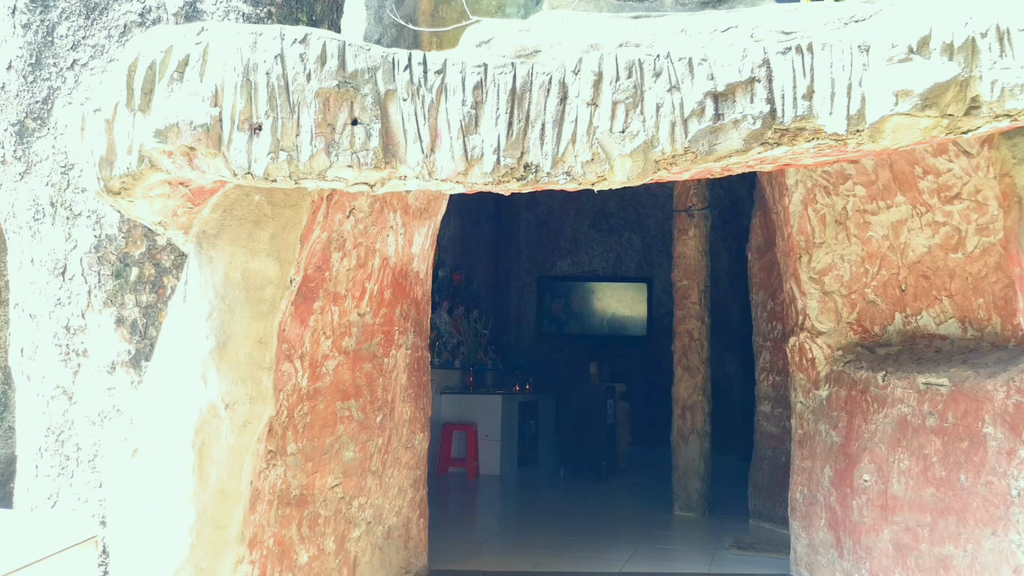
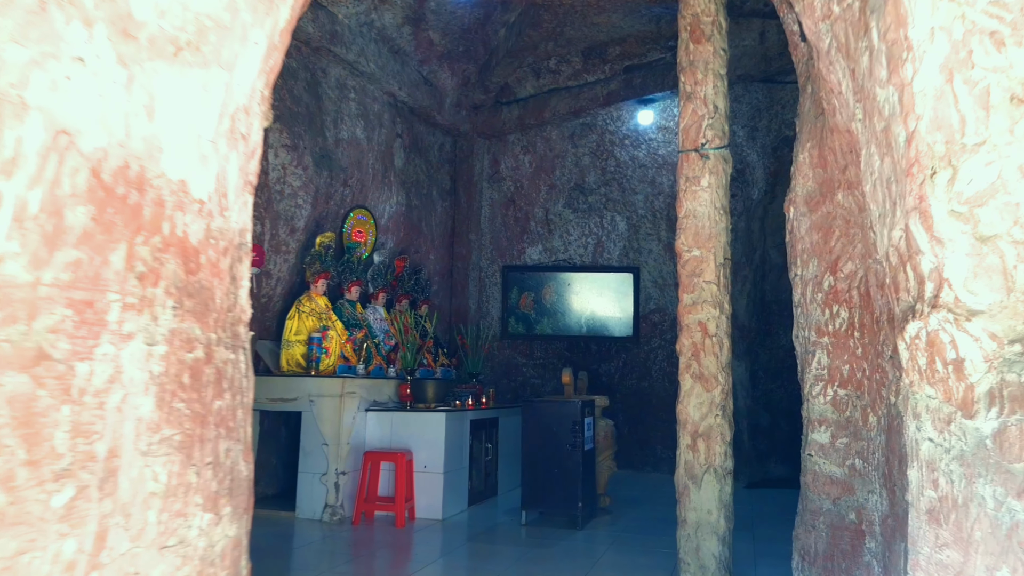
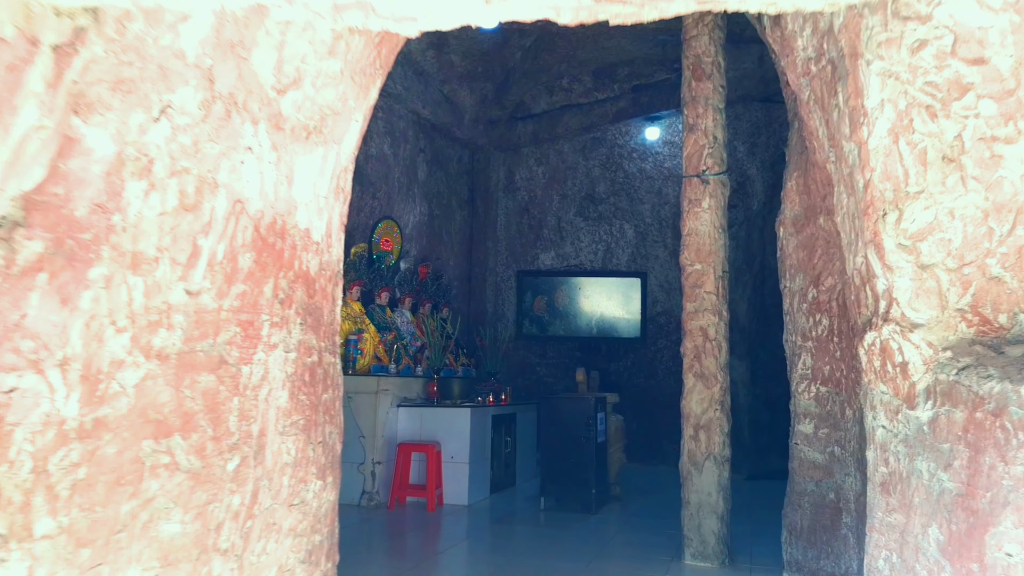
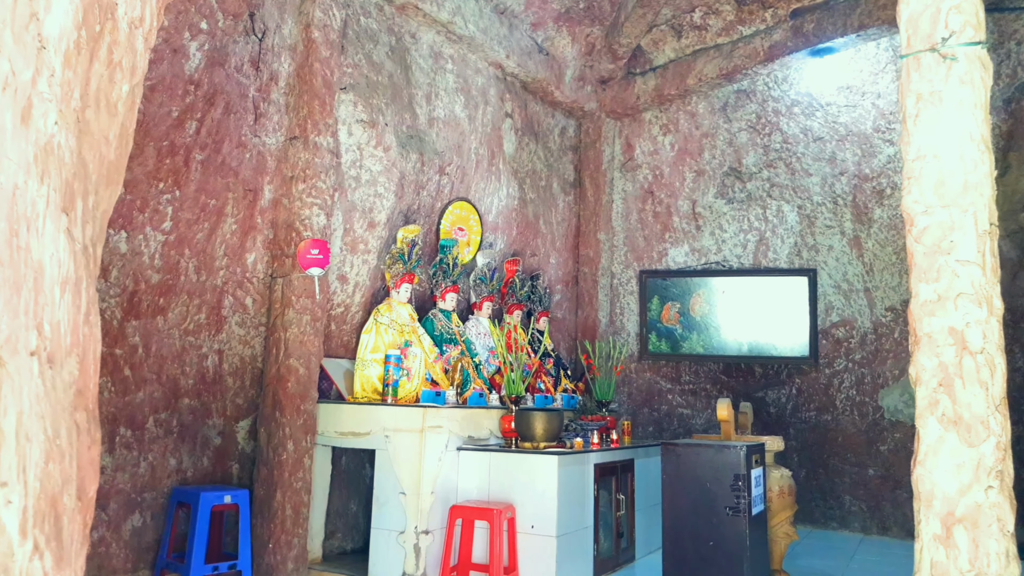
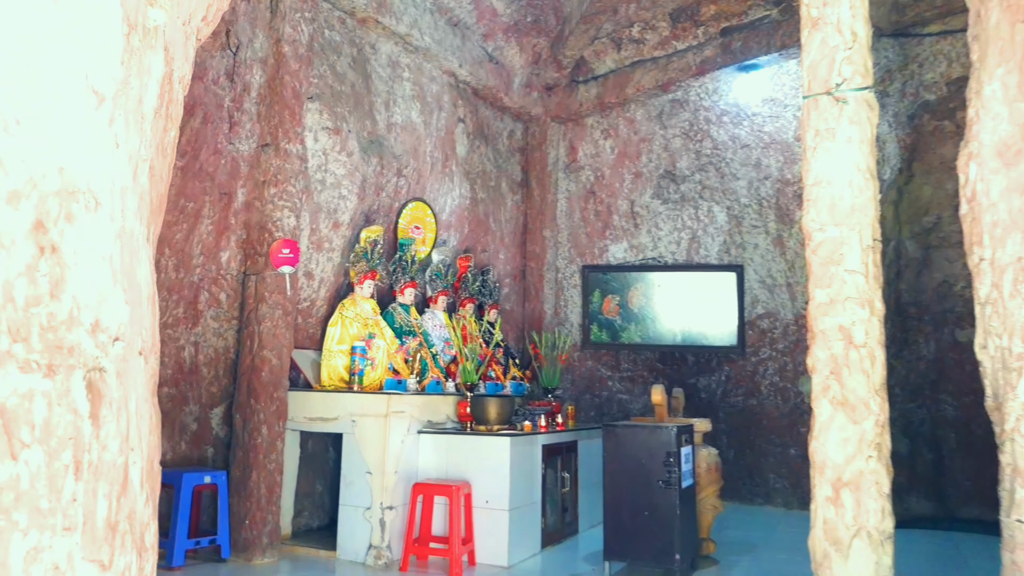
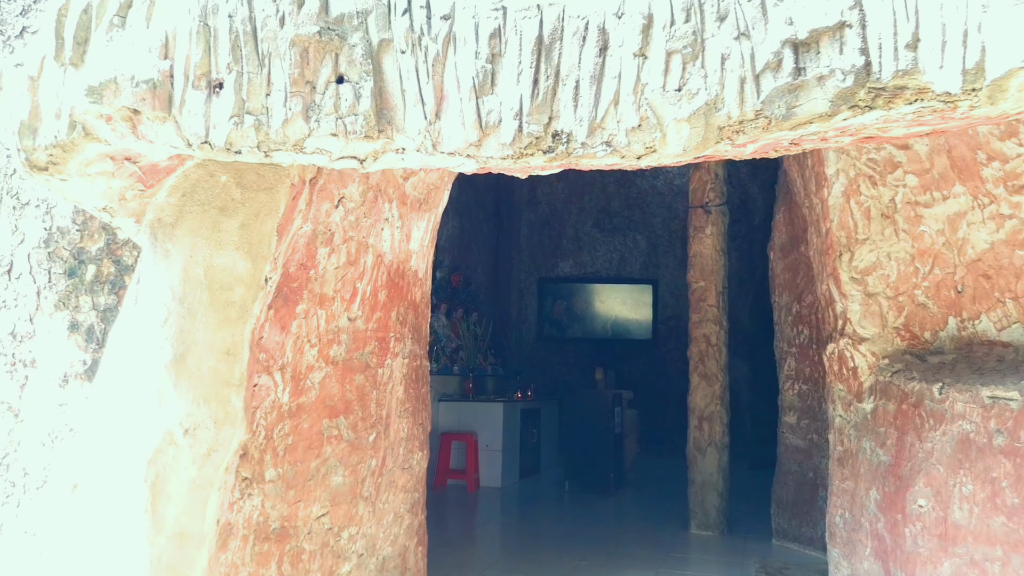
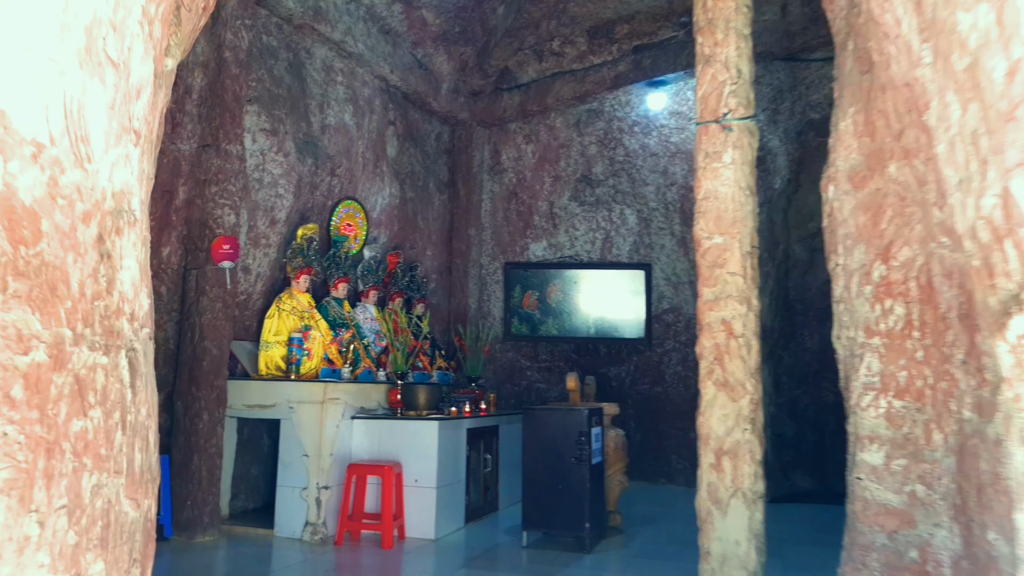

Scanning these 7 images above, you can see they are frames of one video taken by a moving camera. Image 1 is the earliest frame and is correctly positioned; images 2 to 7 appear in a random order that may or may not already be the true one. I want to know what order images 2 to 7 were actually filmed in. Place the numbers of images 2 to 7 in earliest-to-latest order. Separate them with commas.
6, 3, 2, 7, 5, 4
